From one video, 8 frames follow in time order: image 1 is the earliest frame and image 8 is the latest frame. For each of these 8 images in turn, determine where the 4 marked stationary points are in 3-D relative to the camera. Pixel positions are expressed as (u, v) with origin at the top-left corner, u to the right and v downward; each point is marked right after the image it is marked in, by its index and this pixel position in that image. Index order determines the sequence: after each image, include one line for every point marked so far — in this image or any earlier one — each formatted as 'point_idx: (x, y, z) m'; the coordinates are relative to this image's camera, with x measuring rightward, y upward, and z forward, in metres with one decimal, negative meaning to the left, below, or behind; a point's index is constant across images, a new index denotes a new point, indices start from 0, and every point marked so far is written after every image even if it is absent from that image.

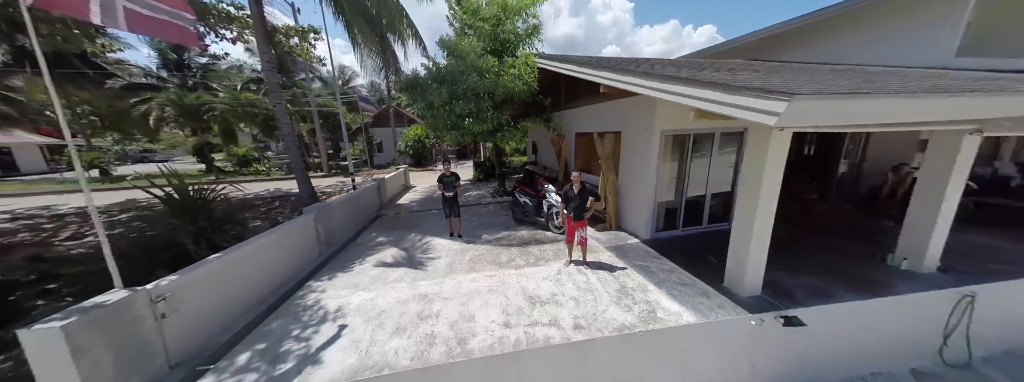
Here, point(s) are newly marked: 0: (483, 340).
0: (-0.3, -1.3, +2.3) m
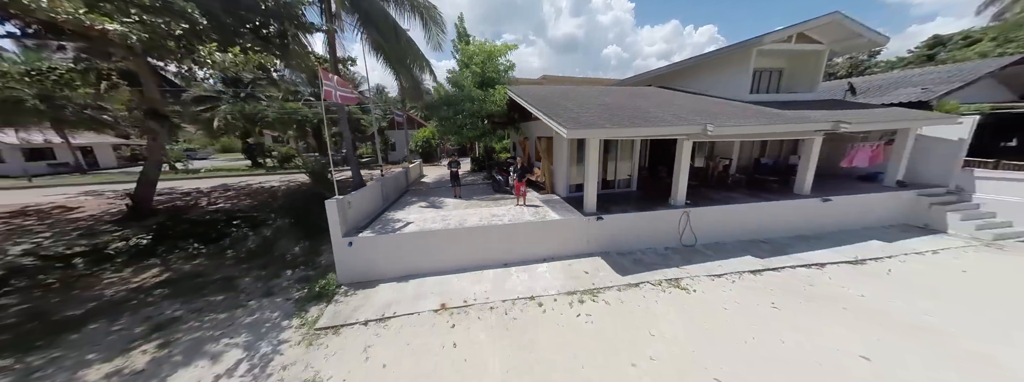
0: (-0.9, -0.7, +5.5) m
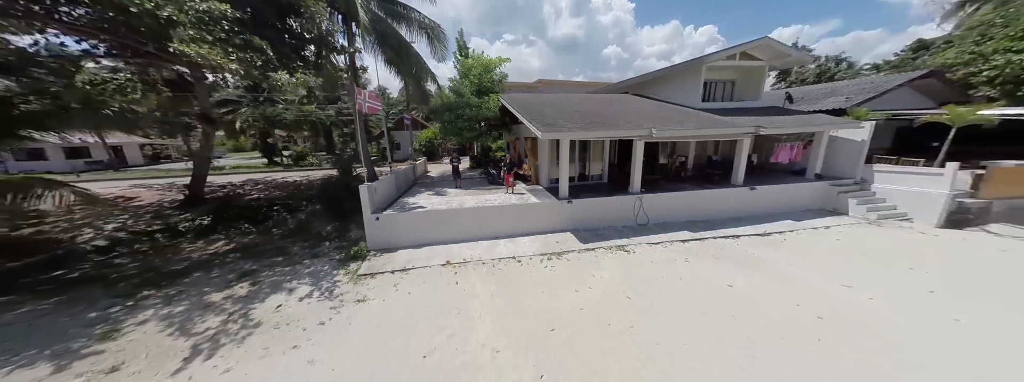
0: (-1.3, -0.4, +7.0) m
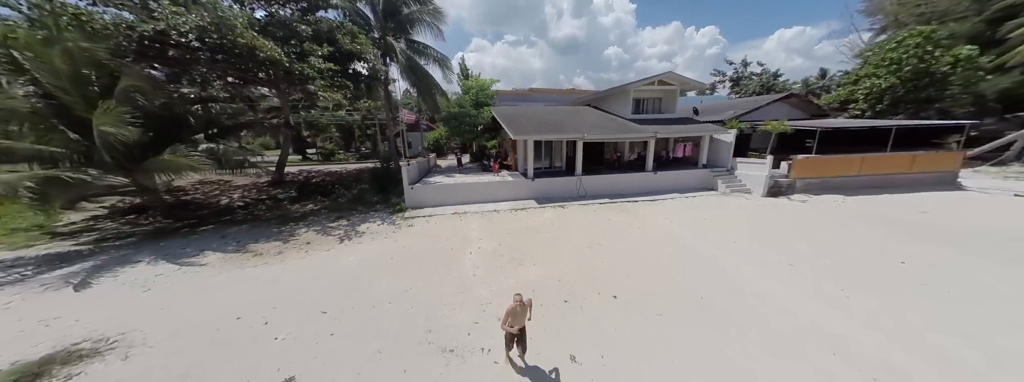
0: (-2.0, +0.4, +11.0) m
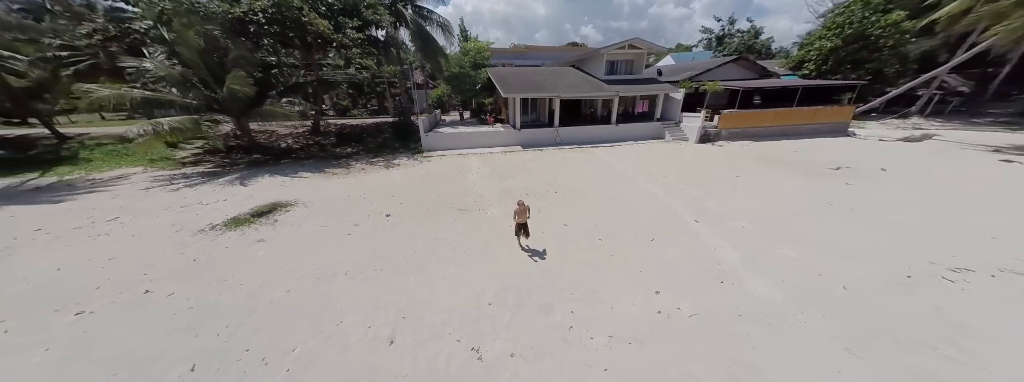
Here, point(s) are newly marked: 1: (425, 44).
0: (-2.5, +3.5, +14.2) m
1: (-5.5, +9.4, +15.5) m
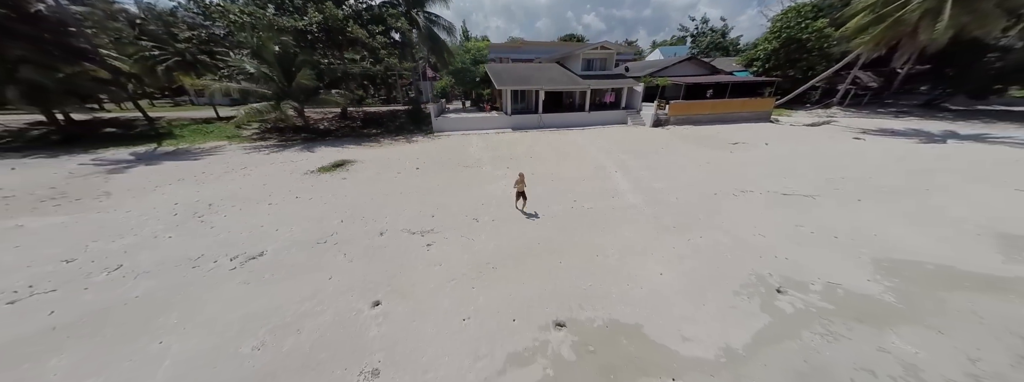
0: (-3.0, +5.4, +17.8) m
1: (-6.0, +11.3, +18.8) m
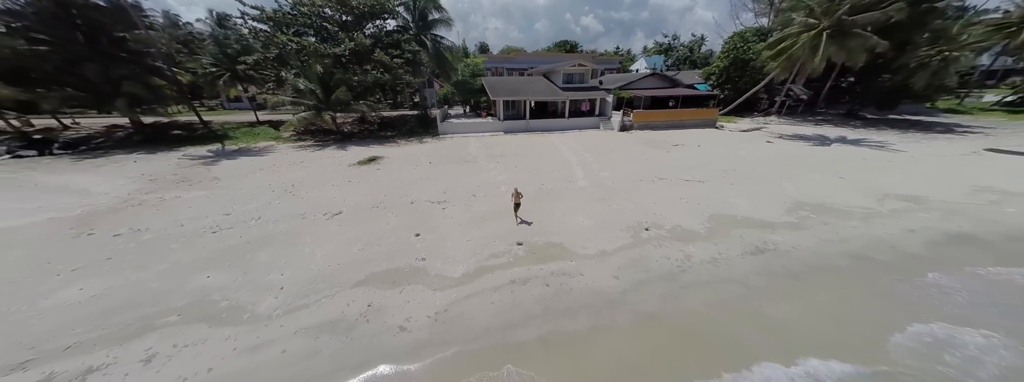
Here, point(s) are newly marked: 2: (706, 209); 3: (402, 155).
0: (-3.7, +6.1, +21.4) m
1: (-6.7, +12.0, +22.5) m
2: (+7.6, -0.7, +9.5) m
3: (-7.2, +2.3, +15.9) m
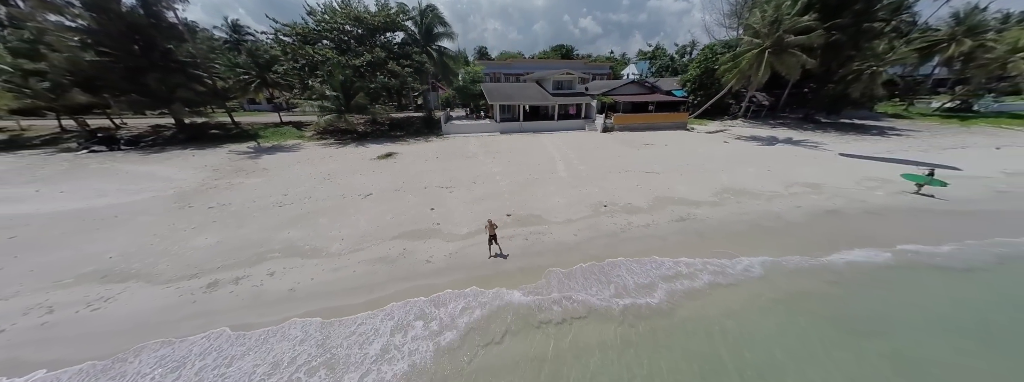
0: (-4.2, +6.7, +24.2) m
1: (-7.1, +12.6, +25.3) m
2: (+7.2, -0.1, +12.3) m
3: (-7.6, +3.0, +18.6) m
